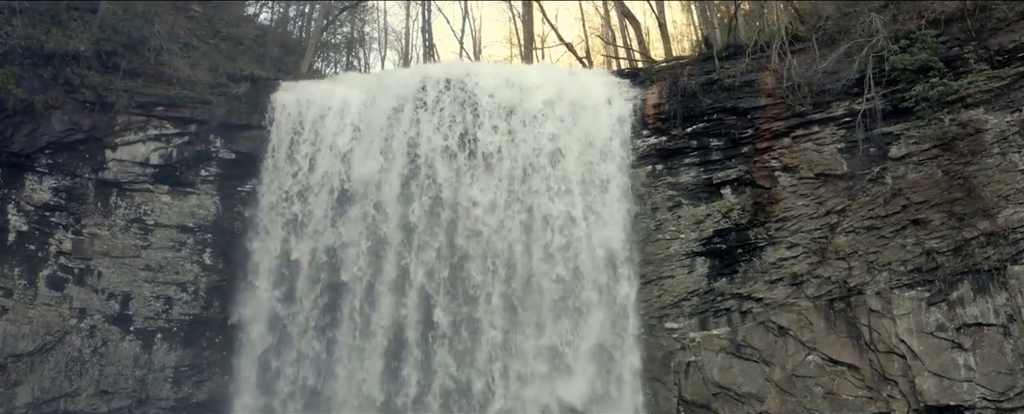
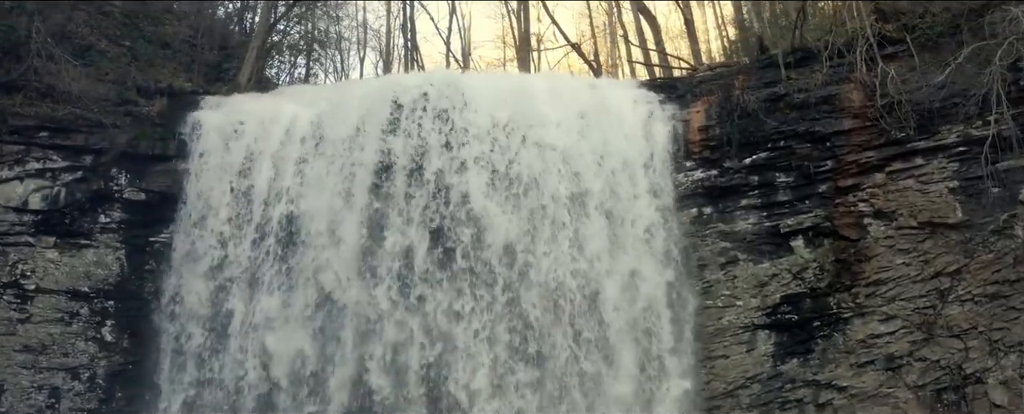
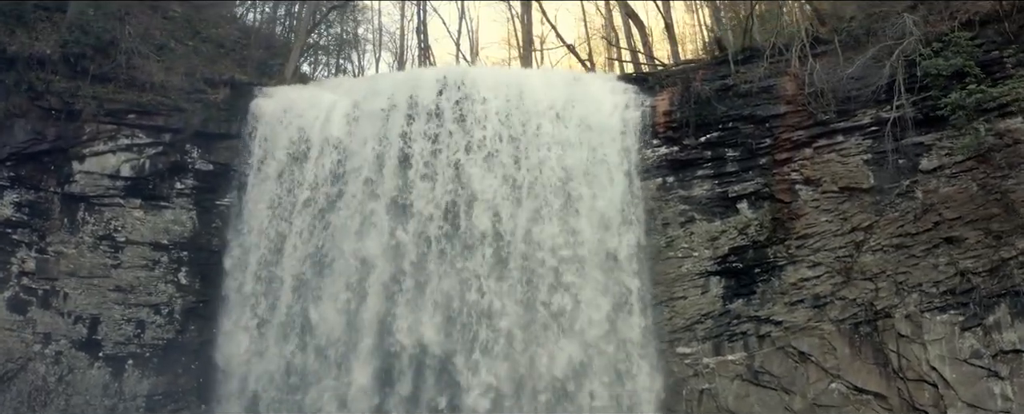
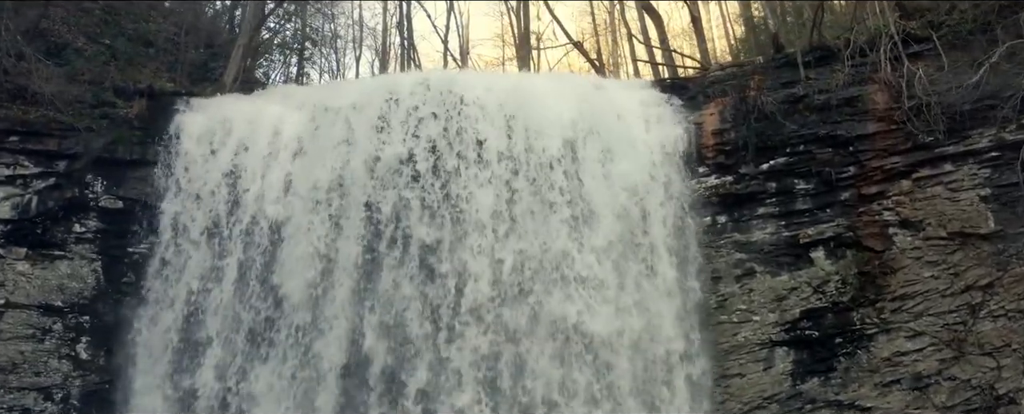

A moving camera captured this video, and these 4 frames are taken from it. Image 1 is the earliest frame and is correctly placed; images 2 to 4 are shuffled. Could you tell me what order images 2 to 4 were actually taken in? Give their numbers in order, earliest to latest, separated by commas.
3, 2, 4
